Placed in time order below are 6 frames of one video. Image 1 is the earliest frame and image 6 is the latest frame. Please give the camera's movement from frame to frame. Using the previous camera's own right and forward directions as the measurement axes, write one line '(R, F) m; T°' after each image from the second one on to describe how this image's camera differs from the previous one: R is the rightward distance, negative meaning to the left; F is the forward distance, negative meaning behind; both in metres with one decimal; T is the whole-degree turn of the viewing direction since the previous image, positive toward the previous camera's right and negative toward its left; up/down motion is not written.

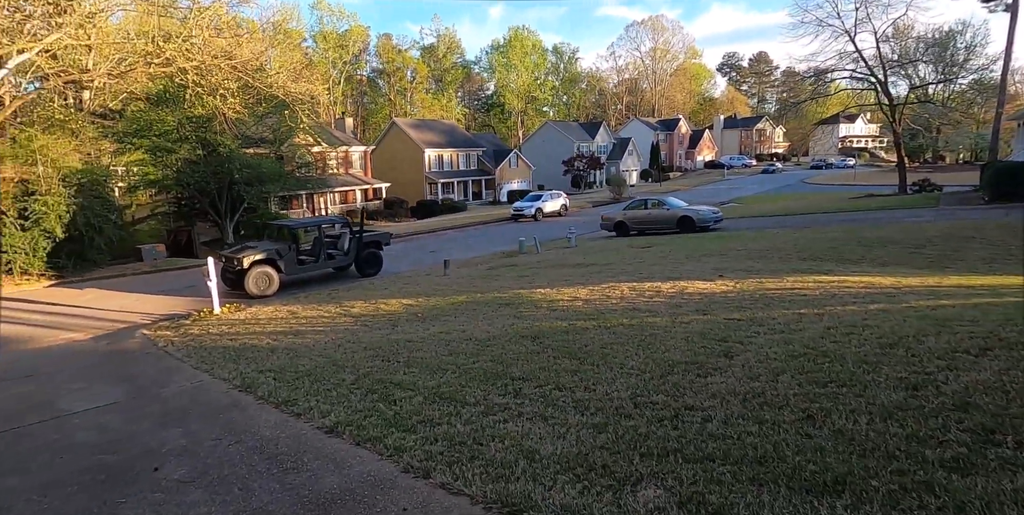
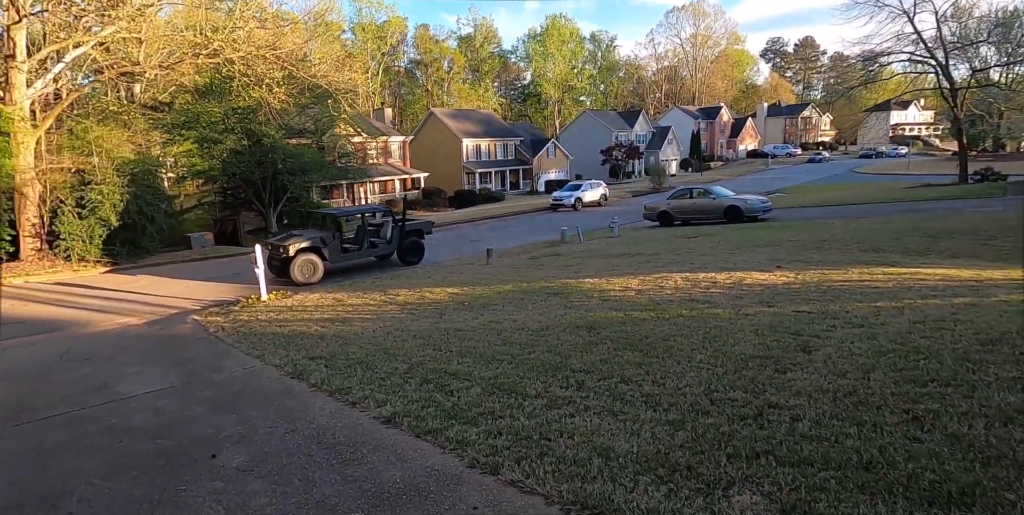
(-0.2, +0.2) m; -3°
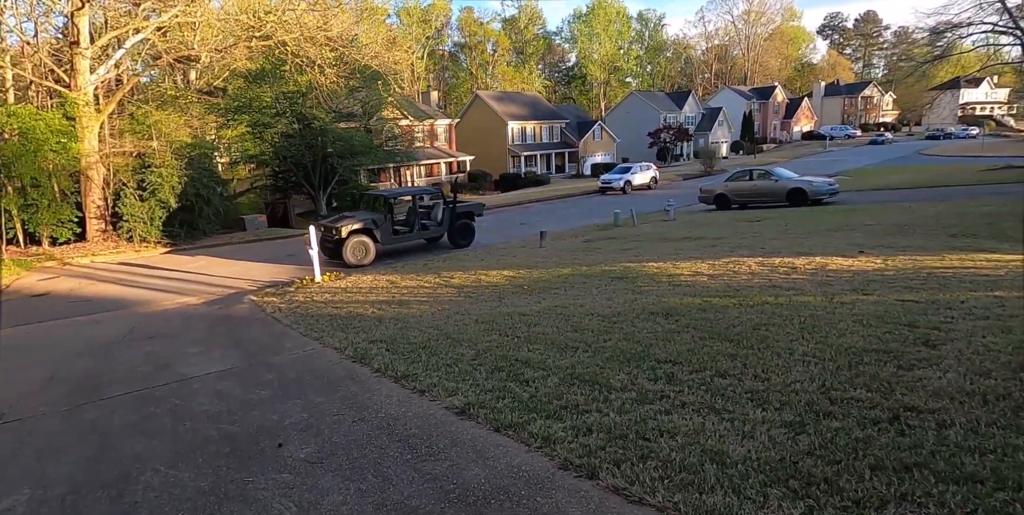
(-0.3, +0.4) m; -4°
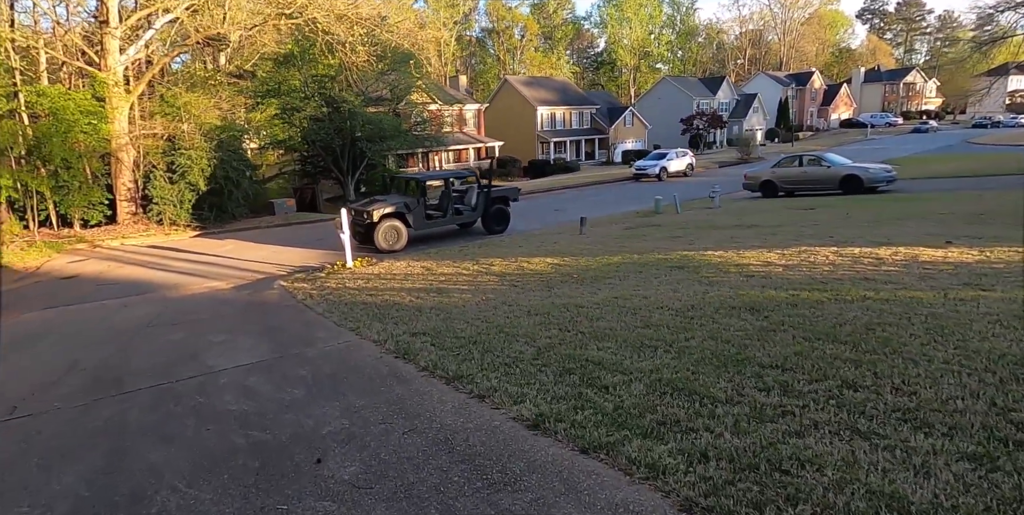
(-0.3, +0.7) m; -2°
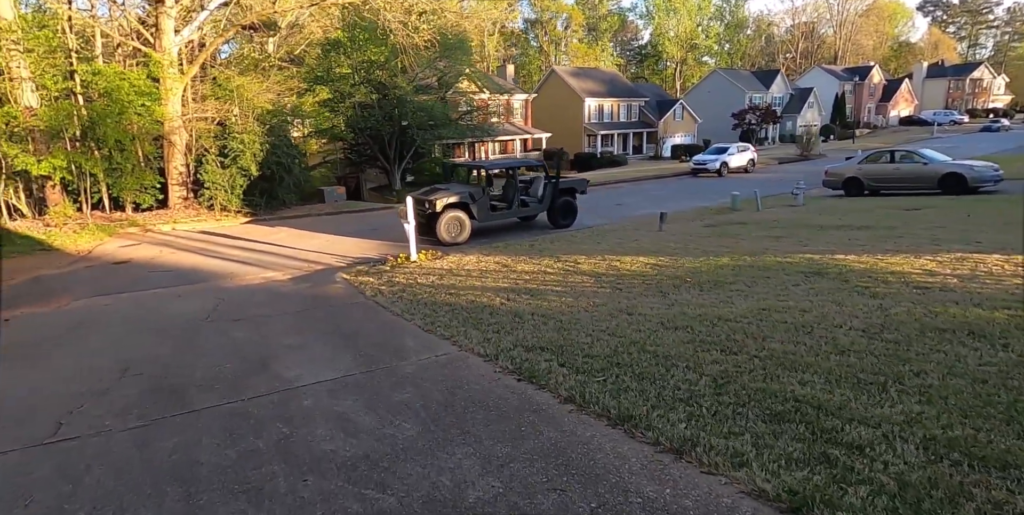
(-0.8, +1.0) m; -3°
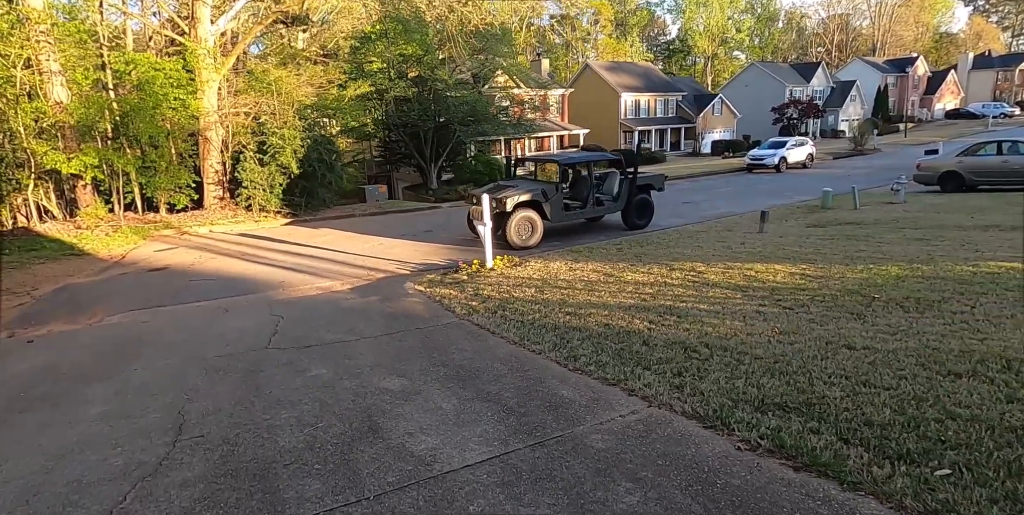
(-1.1, +1.3) m; -2°
